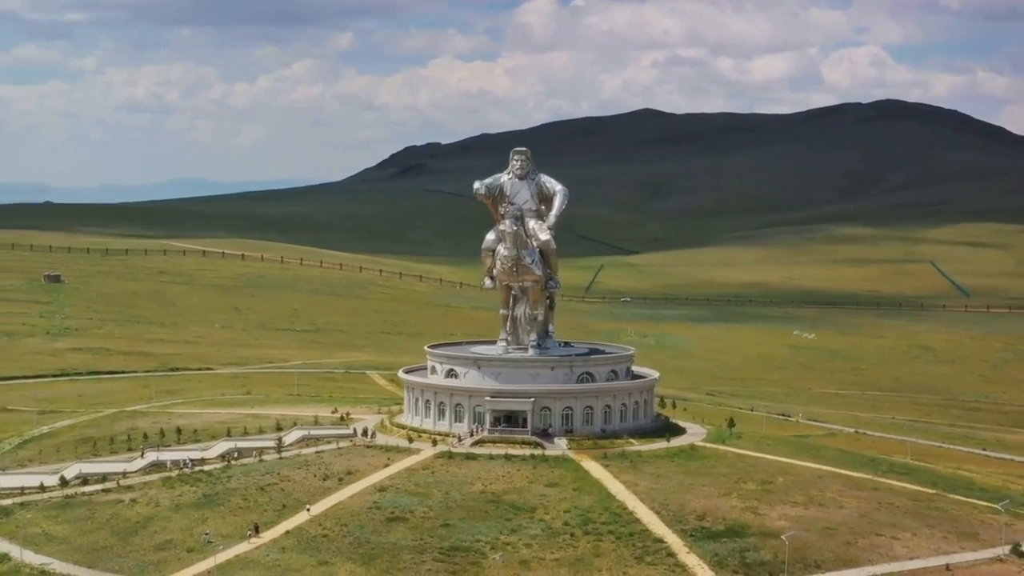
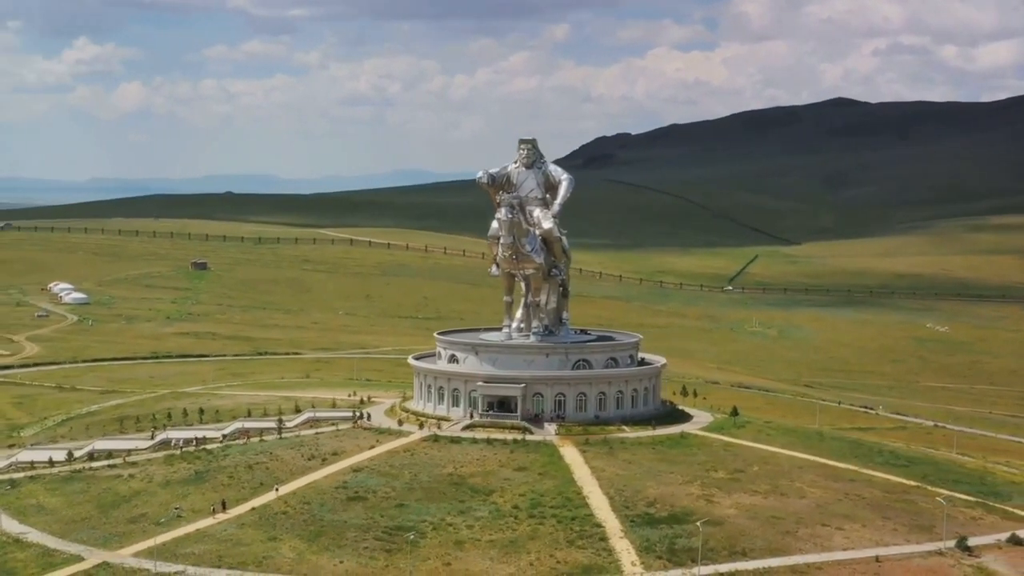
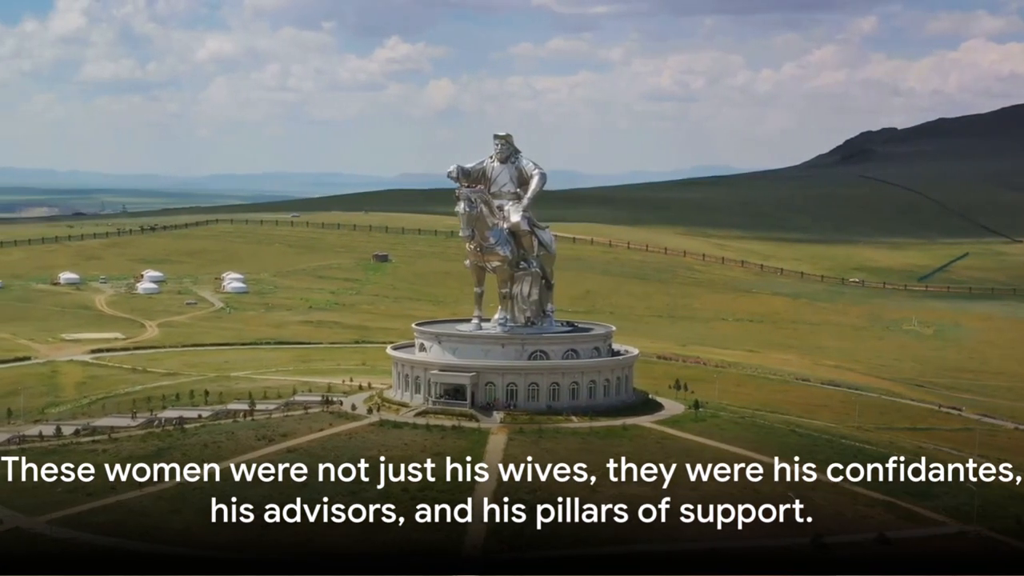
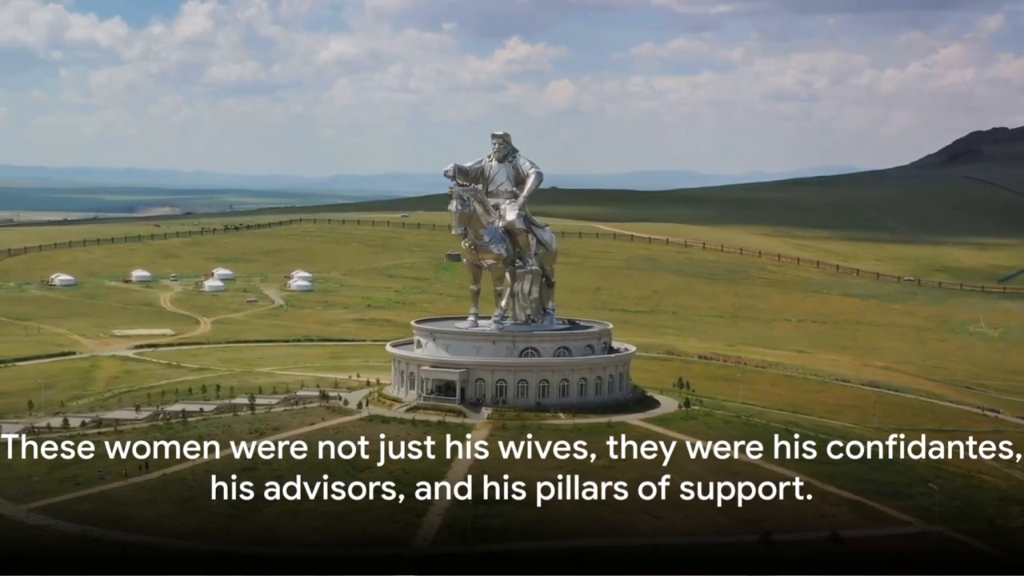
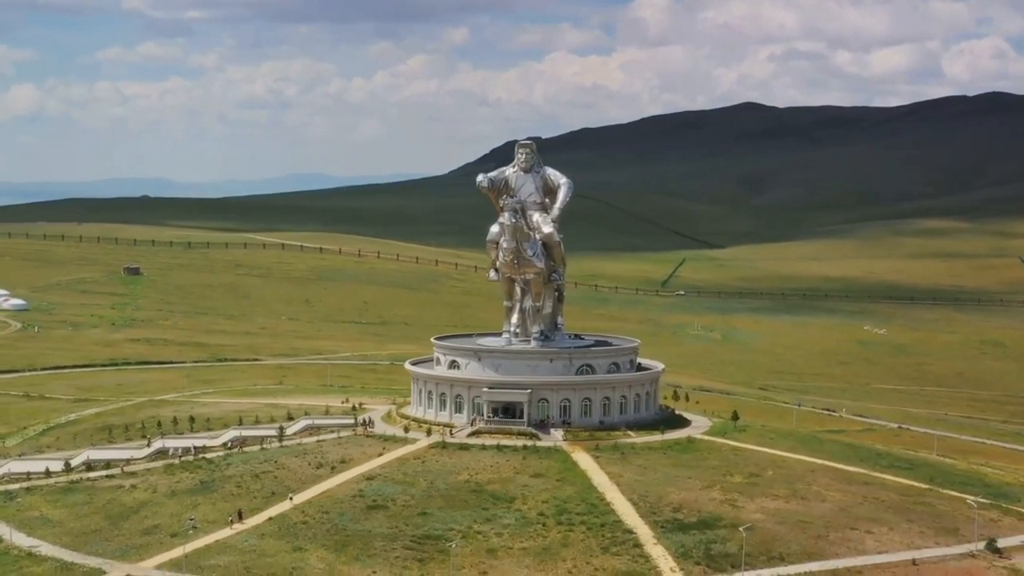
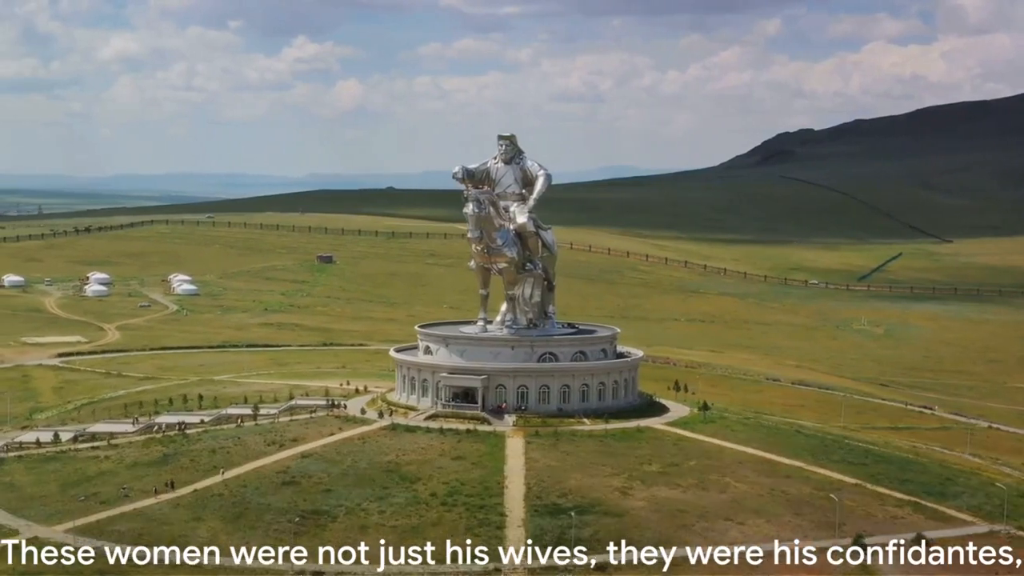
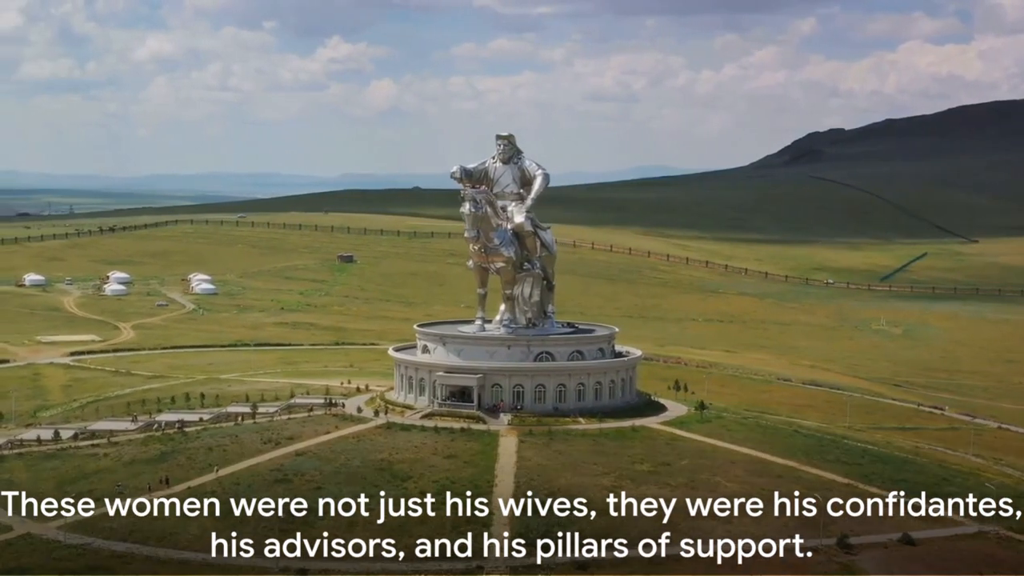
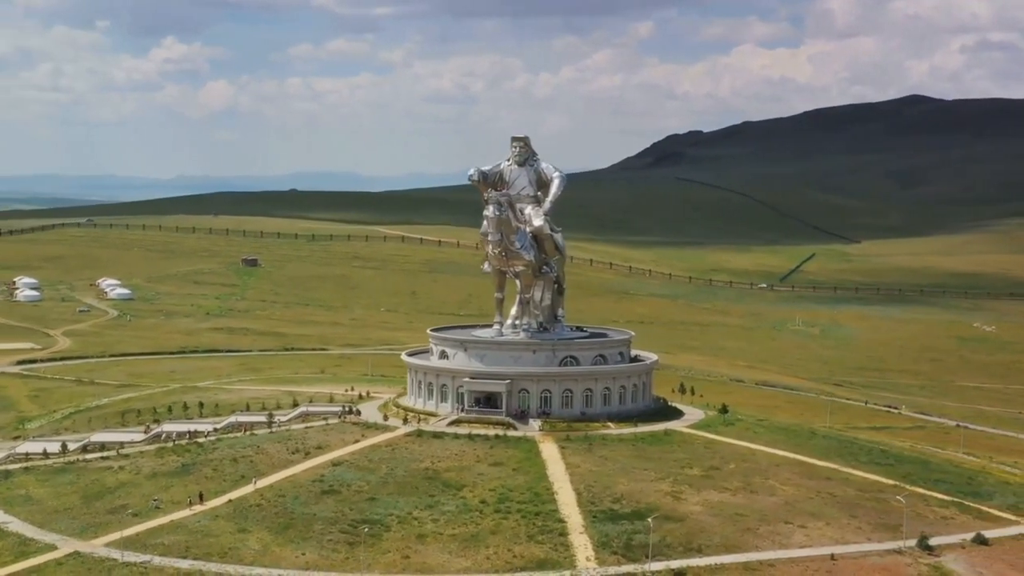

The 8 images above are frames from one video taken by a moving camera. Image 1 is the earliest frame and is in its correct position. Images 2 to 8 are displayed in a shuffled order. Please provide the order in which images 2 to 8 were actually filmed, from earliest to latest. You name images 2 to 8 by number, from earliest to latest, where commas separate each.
5, 2, 8, 6, 7, 3, 4
